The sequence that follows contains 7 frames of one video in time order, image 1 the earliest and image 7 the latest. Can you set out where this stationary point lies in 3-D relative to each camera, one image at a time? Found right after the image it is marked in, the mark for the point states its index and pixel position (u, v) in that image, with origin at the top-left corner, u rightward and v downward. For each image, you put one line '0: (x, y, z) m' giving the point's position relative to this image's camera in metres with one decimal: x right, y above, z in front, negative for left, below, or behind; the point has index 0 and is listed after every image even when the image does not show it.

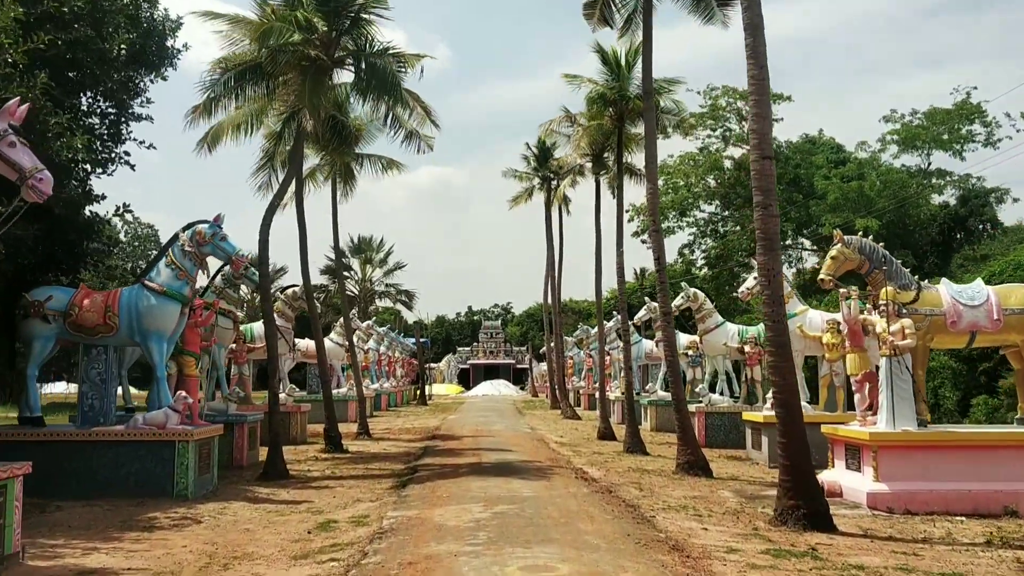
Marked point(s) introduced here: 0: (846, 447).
0: (+3.7, -1.8, +10.5) m
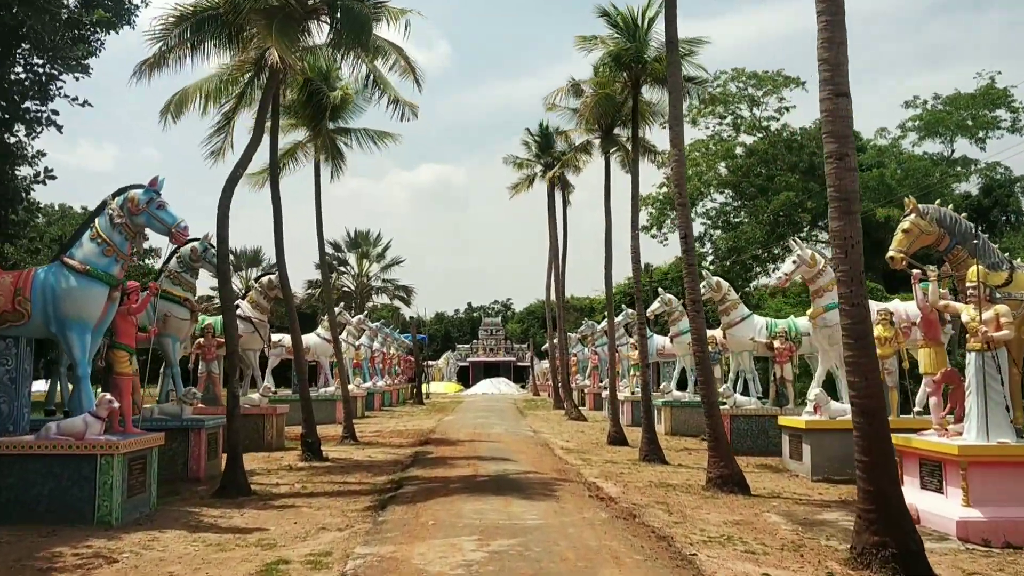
0: (+3.7, -1.6, +8.6) m
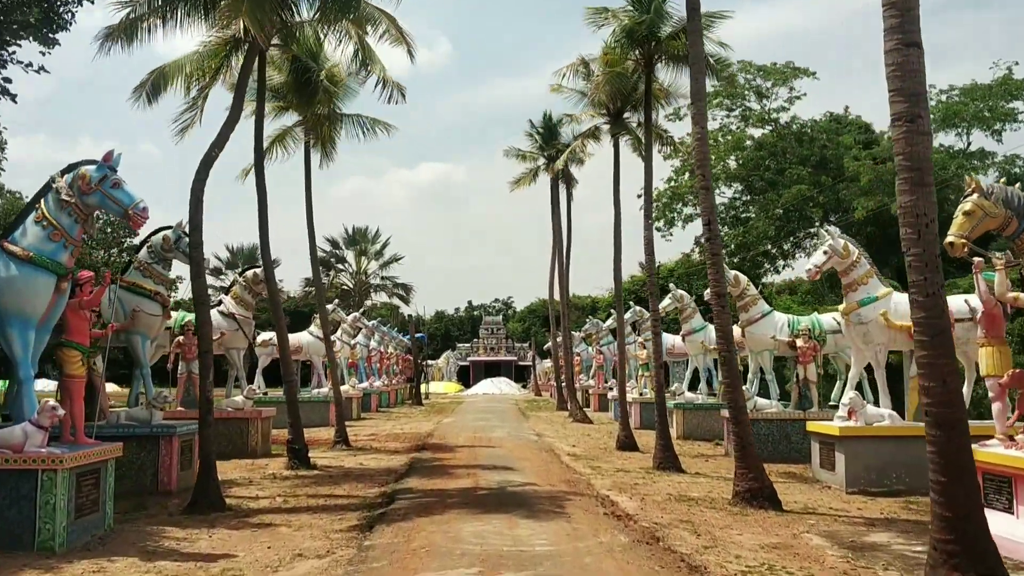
0: (+3.8, -1.5, +7.5) m
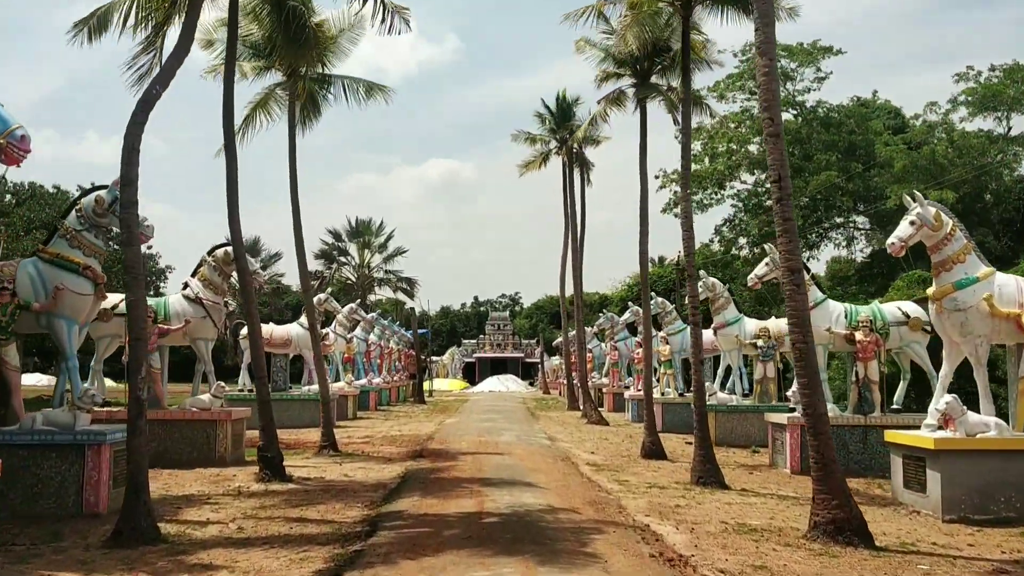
0: (+3.9, -1.3, +5.4) m
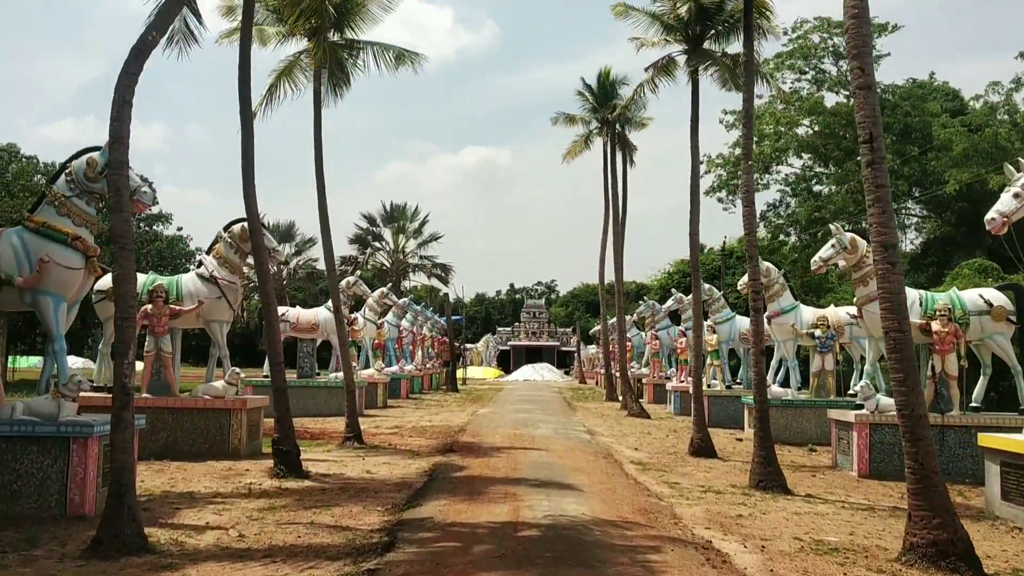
0: (+4.1, -1.2, +4.2) m
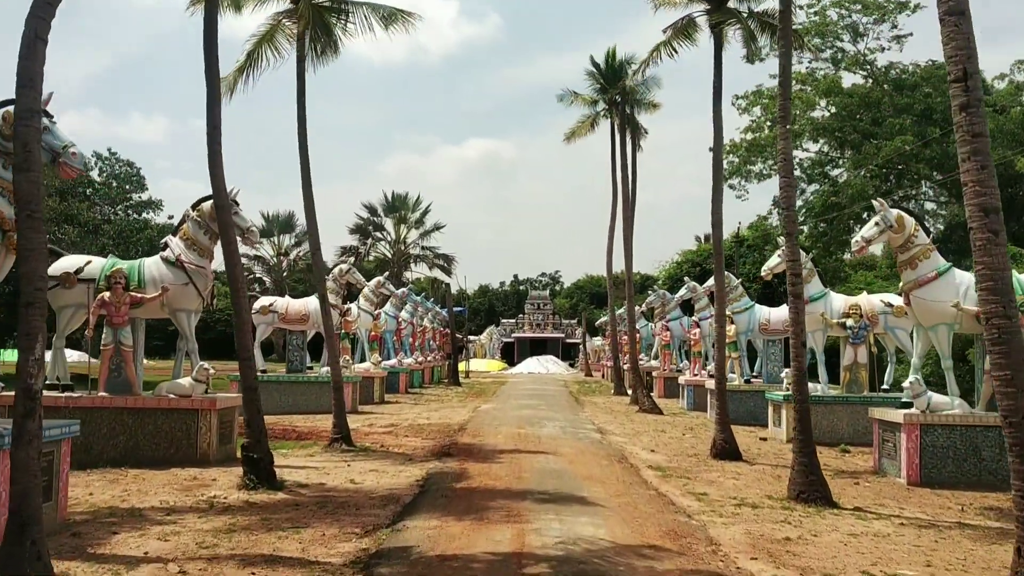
0: (+4.1, -1.1, +2.8) m
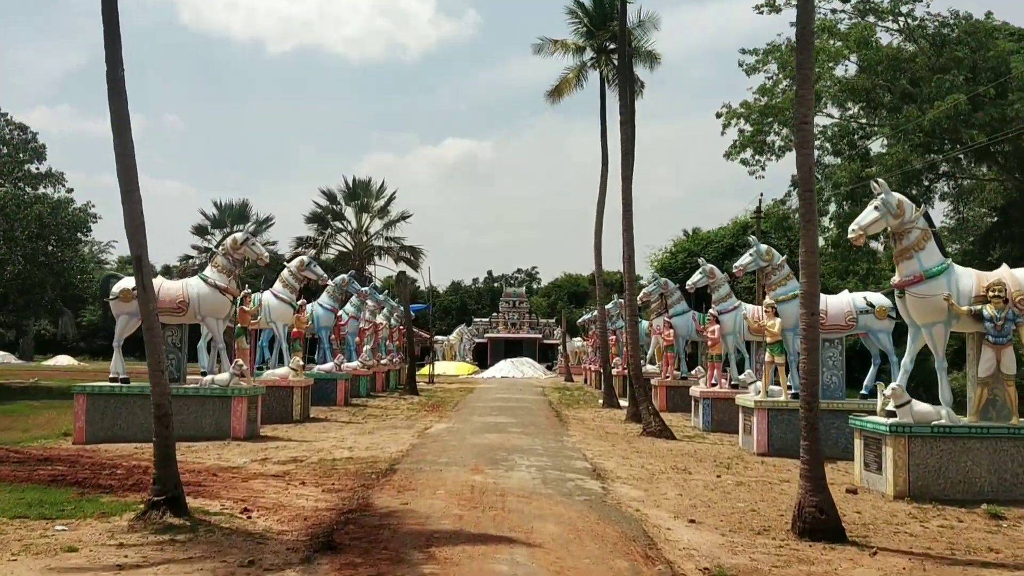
0: (+3.9, -0.8, -2.3) m
